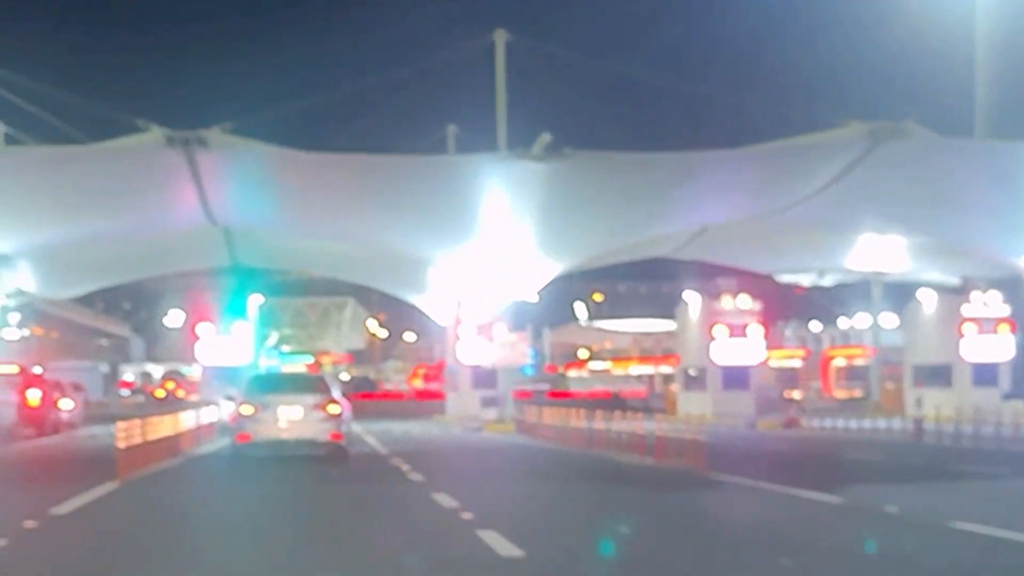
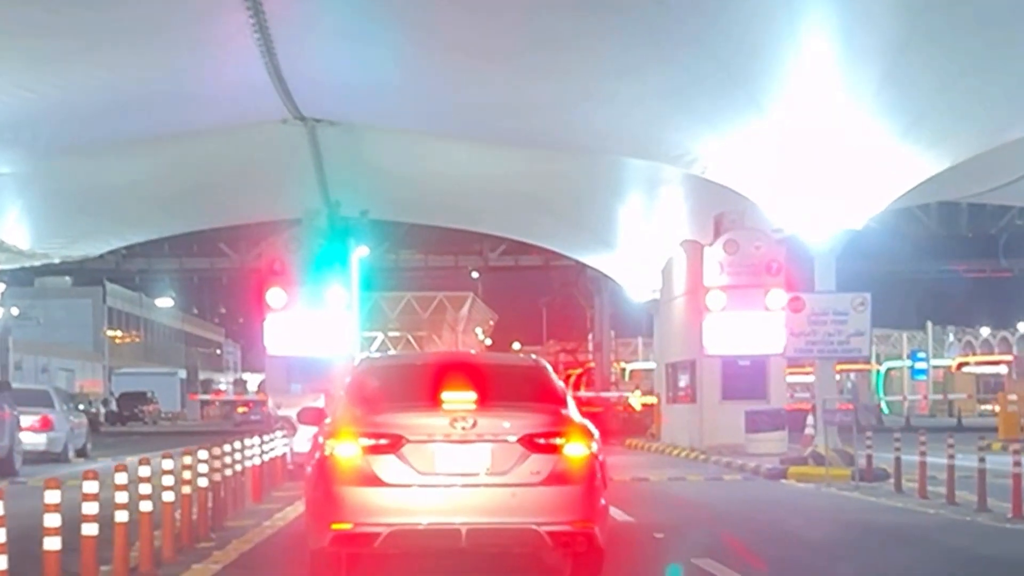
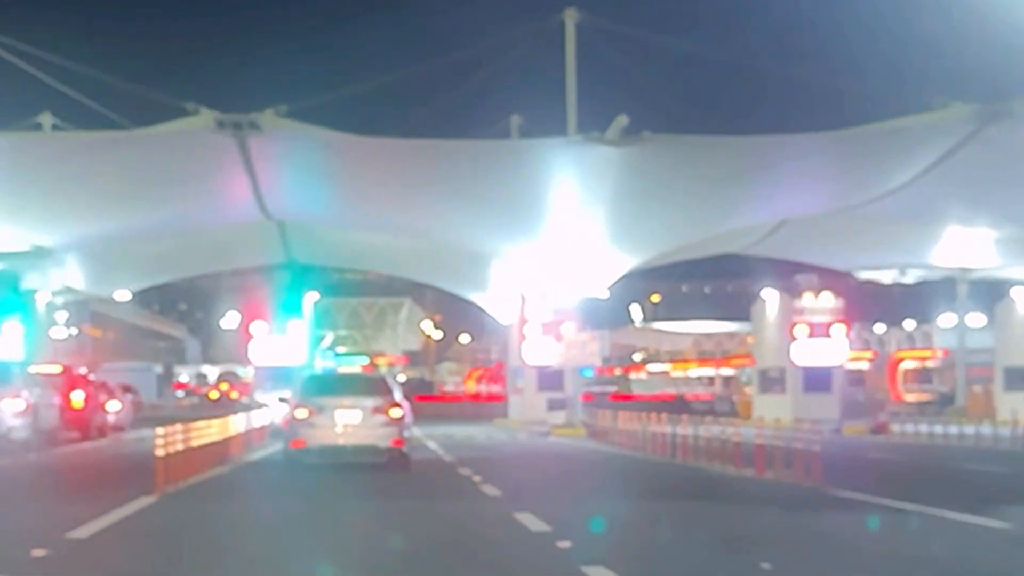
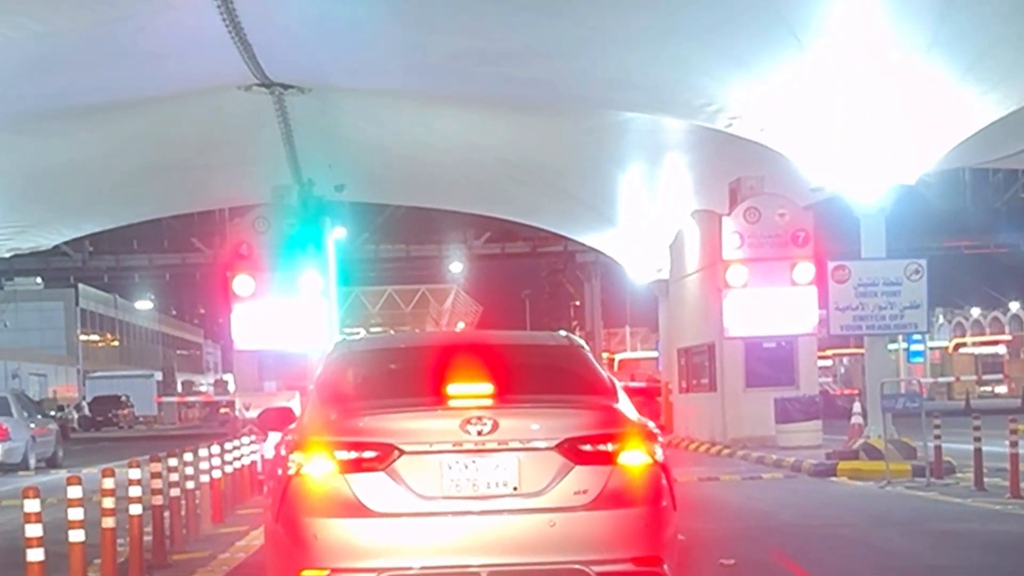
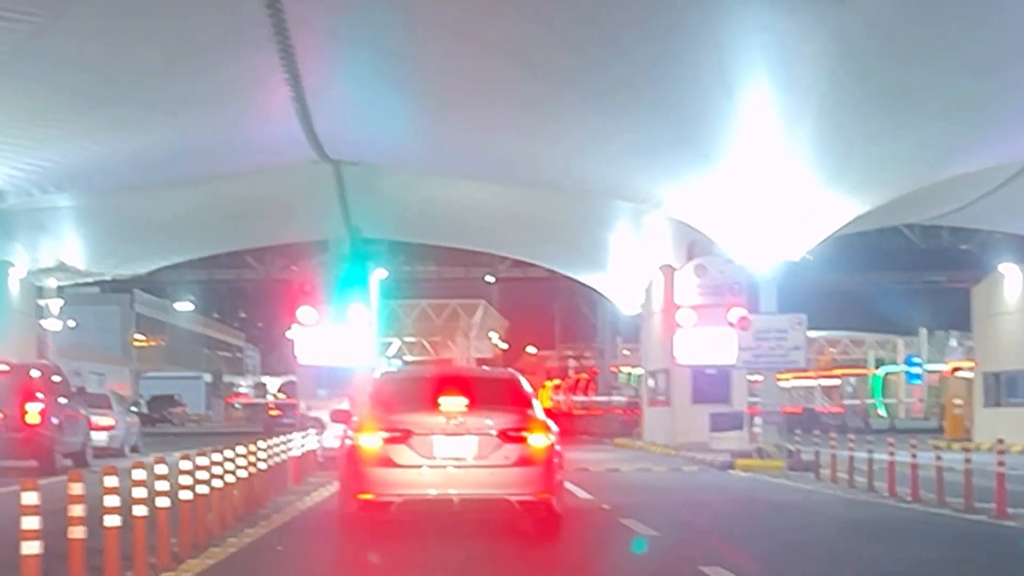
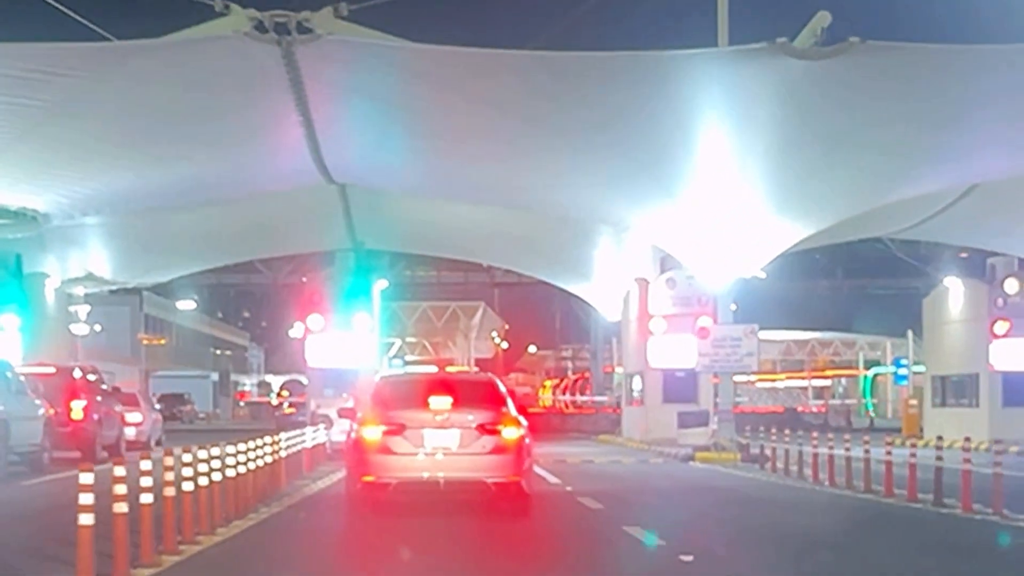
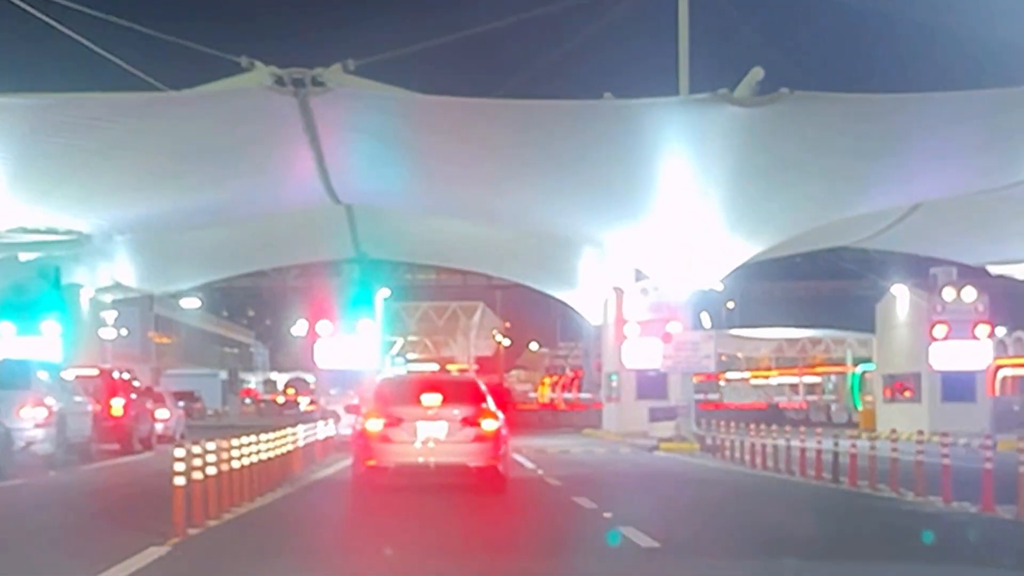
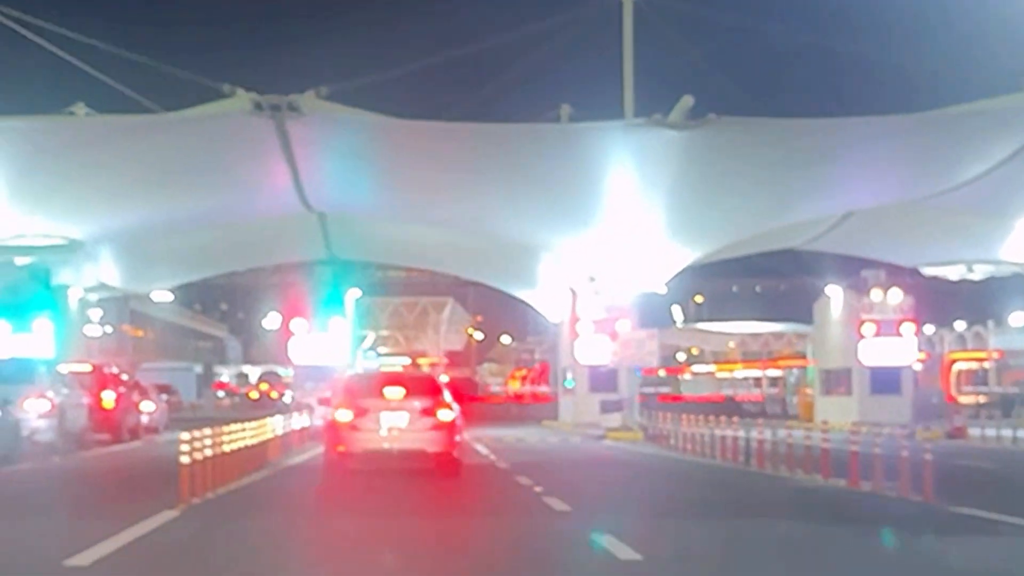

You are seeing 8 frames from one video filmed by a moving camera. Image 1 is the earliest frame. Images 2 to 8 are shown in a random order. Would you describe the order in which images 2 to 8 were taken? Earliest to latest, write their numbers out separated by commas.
3, 8, 7, 6, 5, 2, 4
